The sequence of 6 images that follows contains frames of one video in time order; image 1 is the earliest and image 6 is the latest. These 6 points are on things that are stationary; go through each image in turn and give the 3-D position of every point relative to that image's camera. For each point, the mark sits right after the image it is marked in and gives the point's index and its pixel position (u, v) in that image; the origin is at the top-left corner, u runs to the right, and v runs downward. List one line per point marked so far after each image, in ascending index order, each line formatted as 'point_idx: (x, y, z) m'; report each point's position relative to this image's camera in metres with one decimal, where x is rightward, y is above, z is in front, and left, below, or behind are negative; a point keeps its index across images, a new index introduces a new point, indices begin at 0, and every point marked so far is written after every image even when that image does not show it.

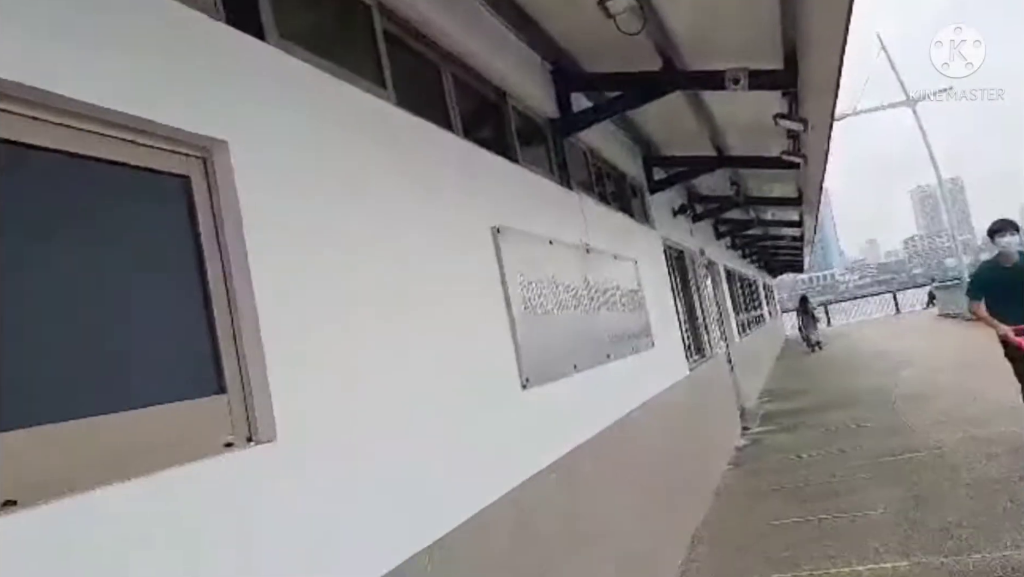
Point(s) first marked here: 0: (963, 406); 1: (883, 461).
0: (+4.9, -1.3, +7.9) m
1: (+3.0, -1.5, +6.0) m
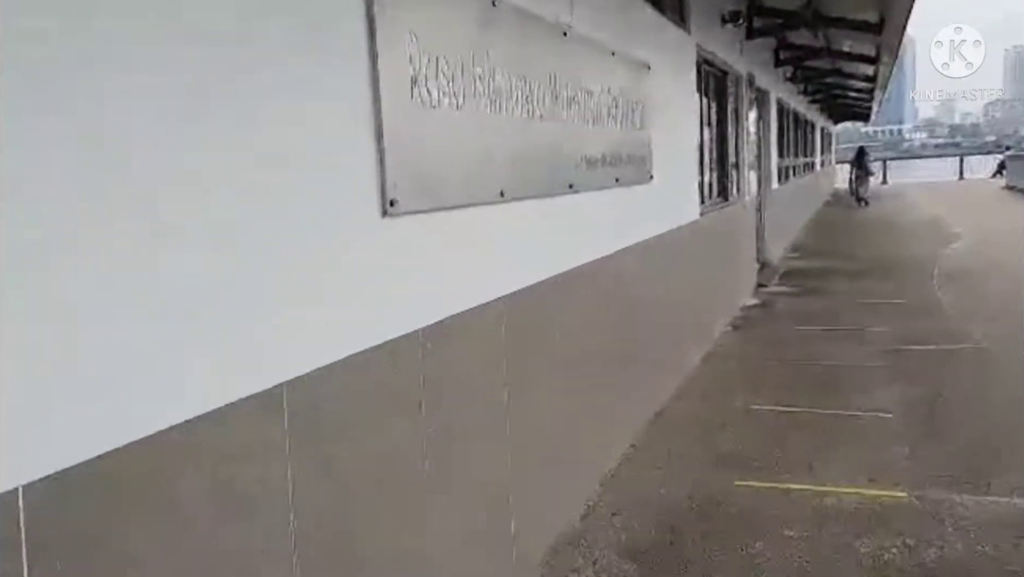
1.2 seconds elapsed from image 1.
0: (+4.8, -0.1, +7.1) m
1: (+2.8, -0.4, +5.3) m
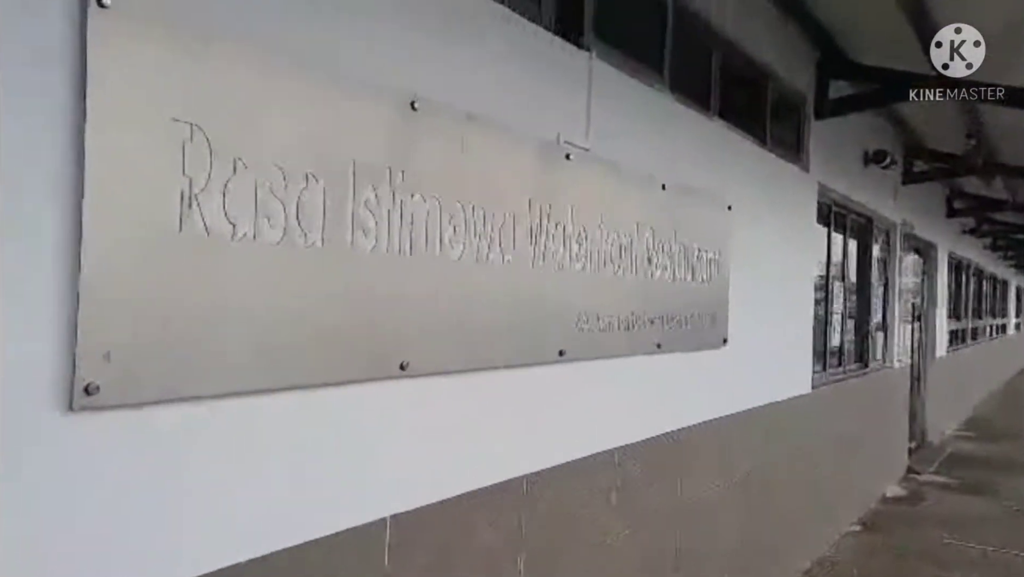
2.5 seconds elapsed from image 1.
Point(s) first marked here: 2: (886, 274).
0: (+5.5, -1.7, +5.3) m
1: (+3.1, -1.6, +3.9) m
2: (+3.0, +0.1, +5.8) m
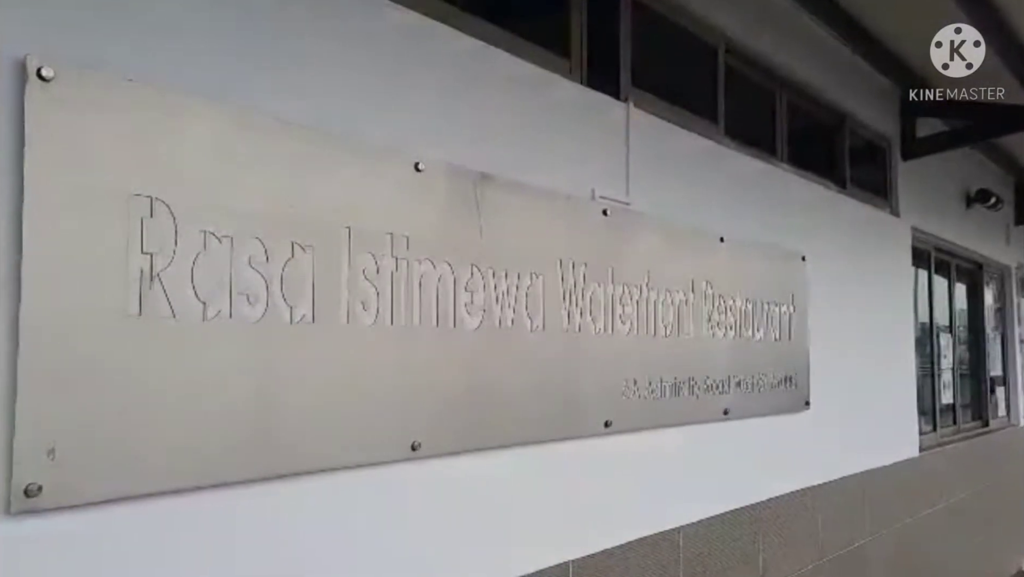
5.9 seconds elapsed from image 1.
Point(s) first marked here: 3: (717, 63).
0: (+6.0, -1.9, +4.3) m
1: (+3.5, -1.8, +3.2) m
2: (+3.5, -0.2, +5.3) m
3: (+0.6, +0.7, +2.3) m
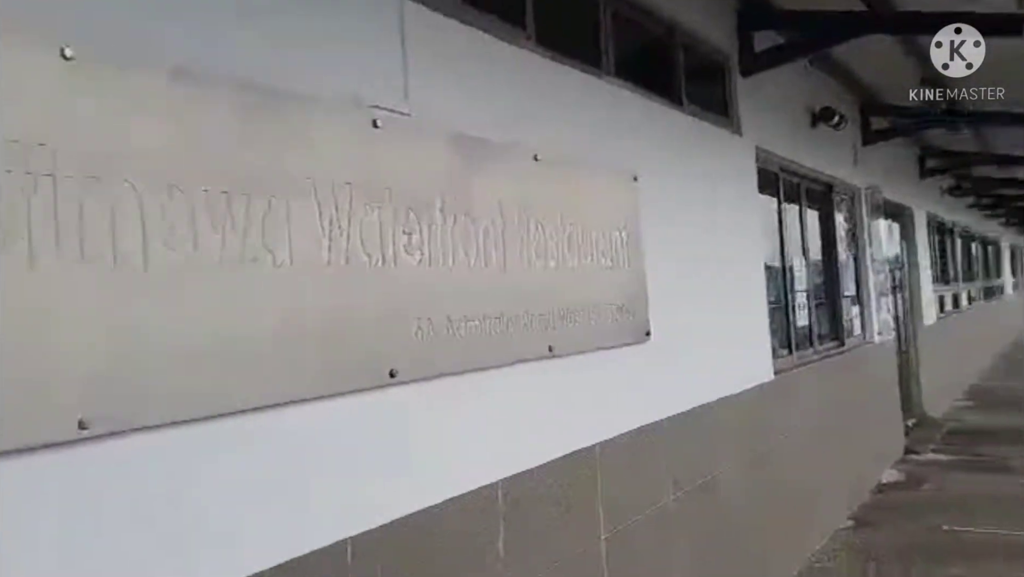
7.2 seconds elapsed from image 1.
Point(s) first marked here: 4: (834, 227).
0: (+5.2, -1.2, +4.9) m
1: (+2.9, -1.3, +3.5) m
2: (+2.5, +0.3, +5.4) m
3: (0.0, +0.9, +2.1) m
4: (+2.1, +0.4, +4.9) m
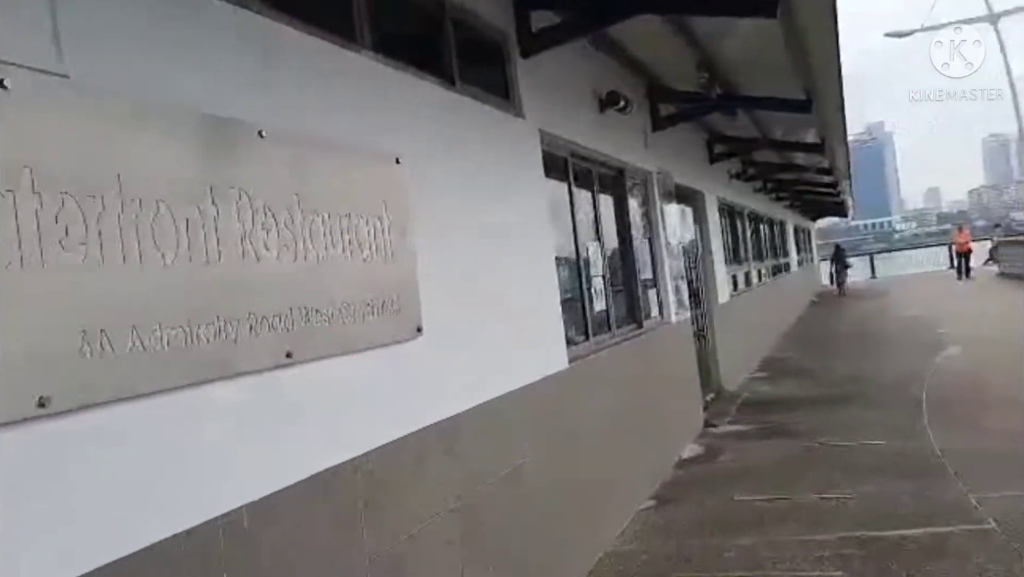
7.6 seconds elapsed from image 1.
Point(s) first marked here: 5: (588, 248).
0: (+3.9, -0.9, +5.6) m
1: (+2.0, -1.2, +3.8) m
2: (+1.1, +0.5, +5.6) m
3: (-0.6, +0.9, +1.8) m
4: (+0.8, +0.5, +5.0) m
5: (+0.5, +0.2, +4.2) m
